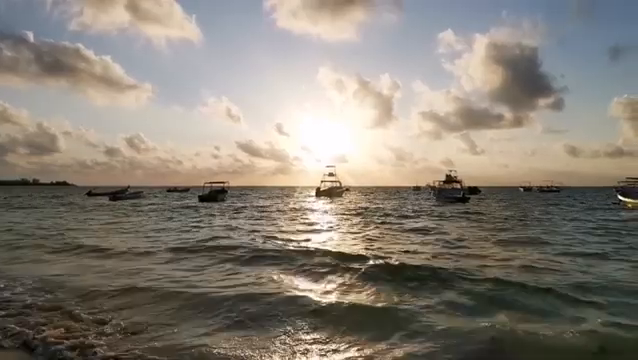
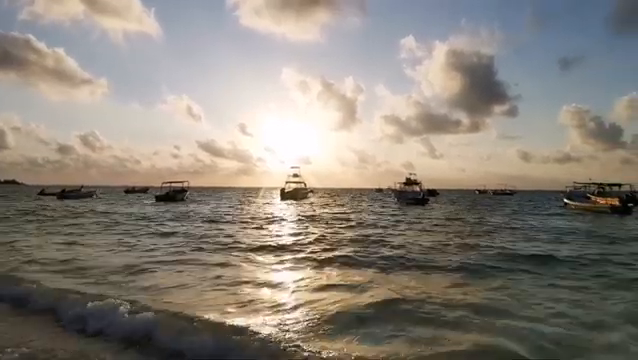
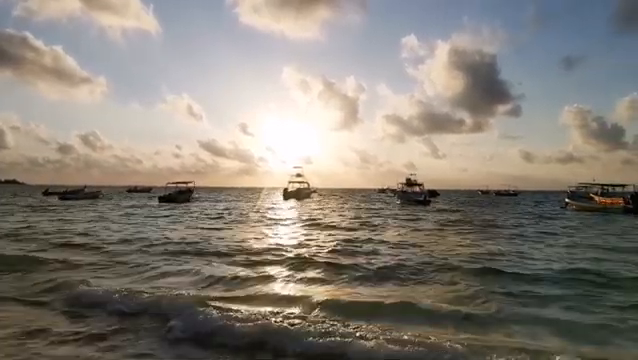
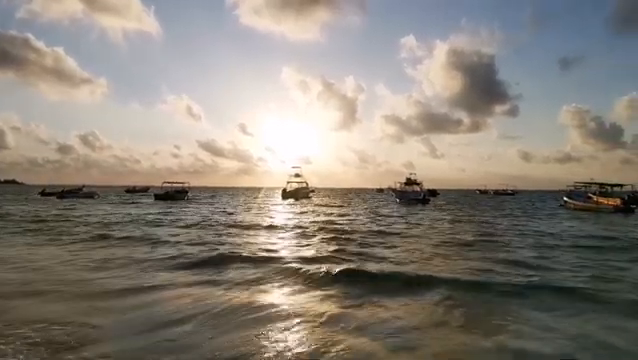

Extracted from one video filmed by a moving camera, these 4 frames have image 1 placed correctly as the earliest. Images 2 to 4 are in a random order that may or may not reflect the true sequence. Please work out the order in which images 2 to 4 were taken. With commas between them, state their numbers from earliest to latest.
2, 4, 3
